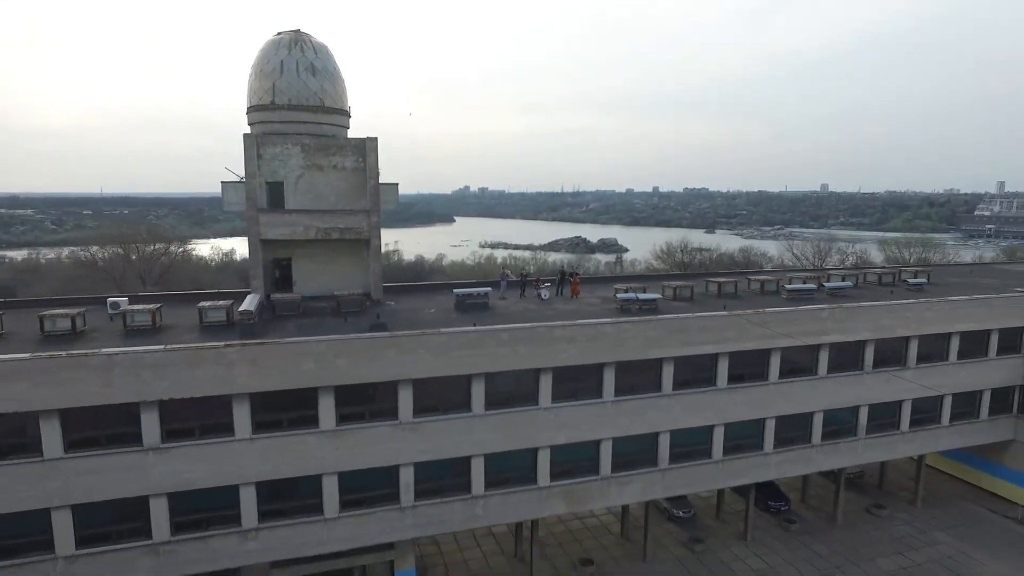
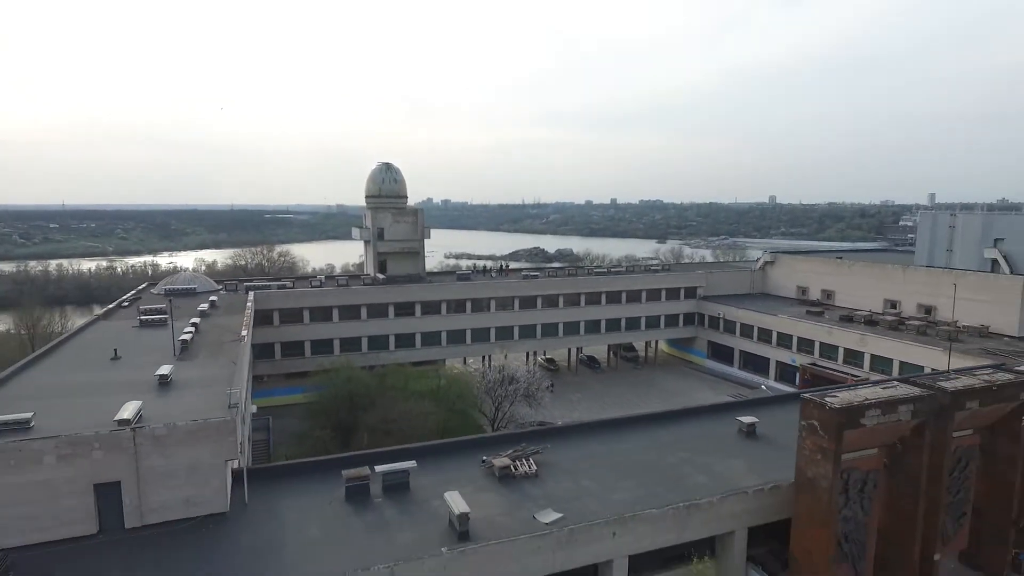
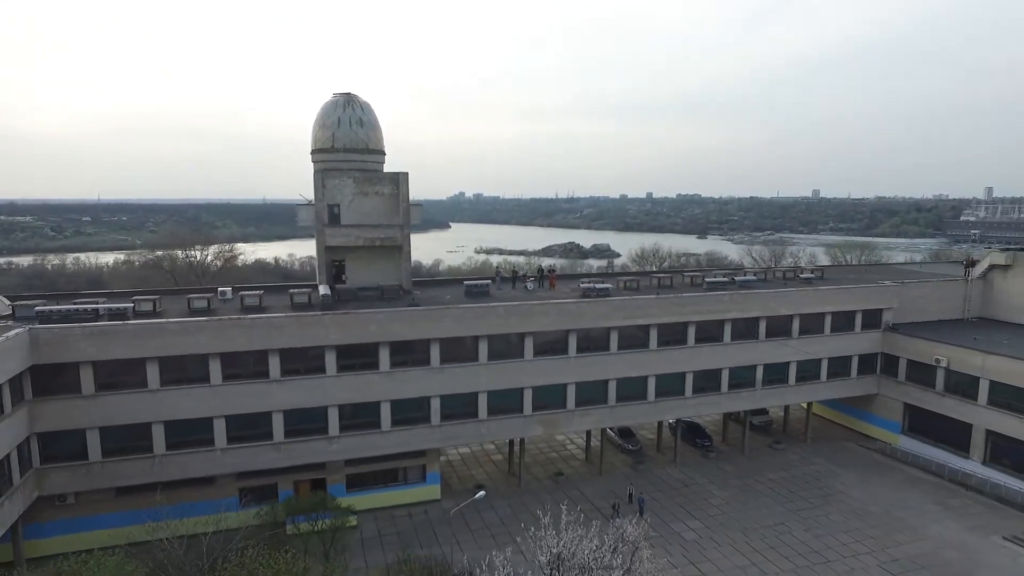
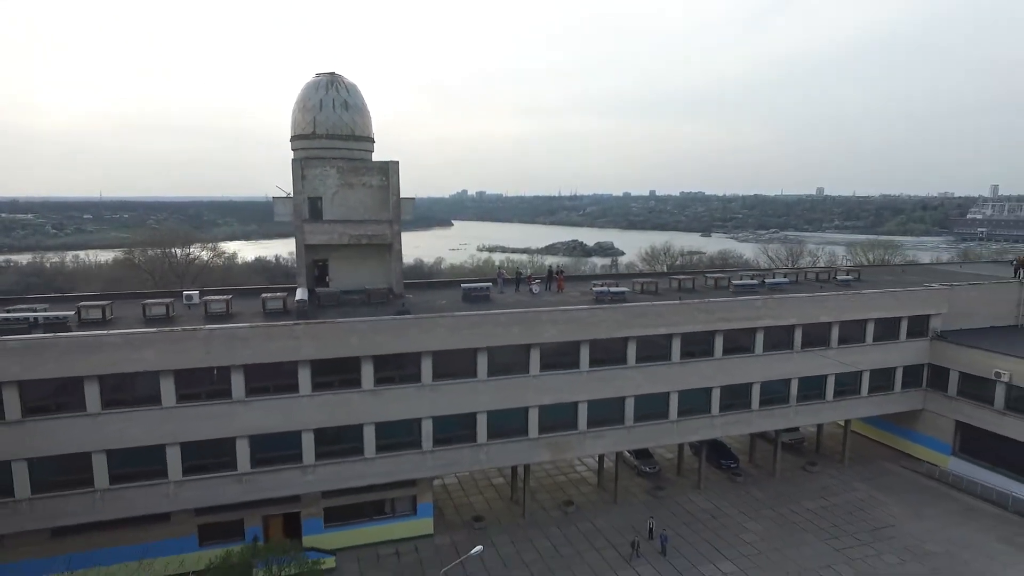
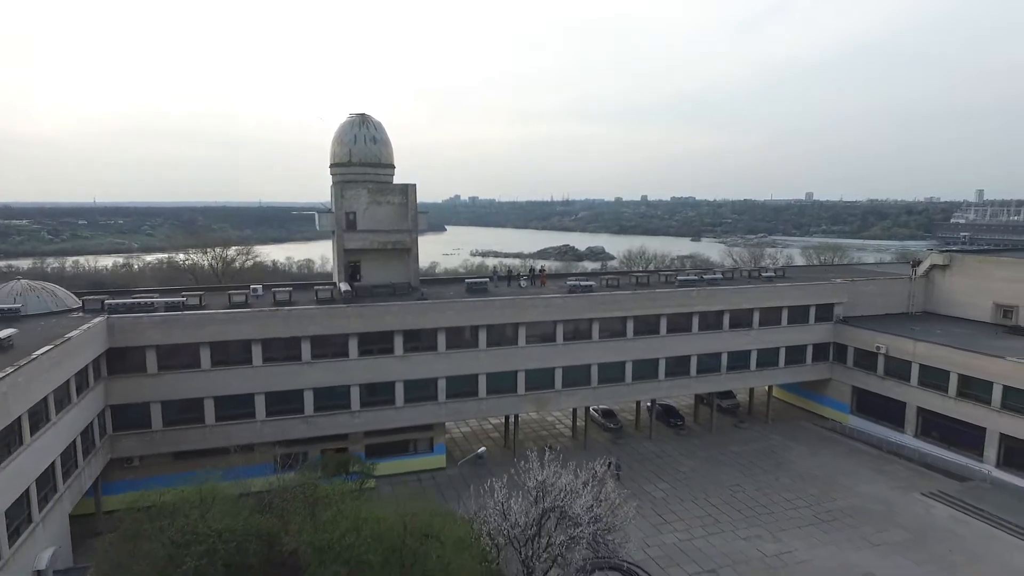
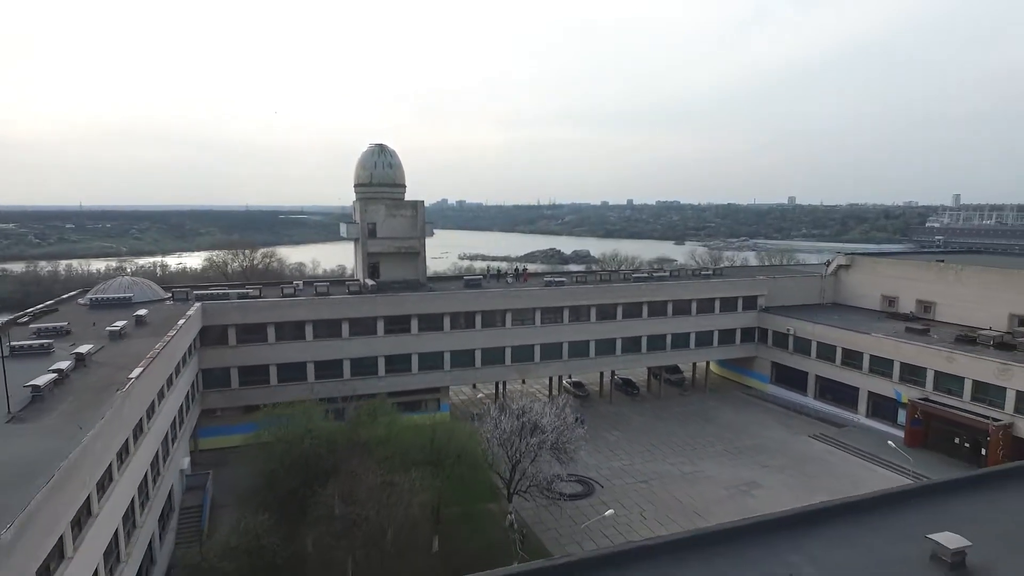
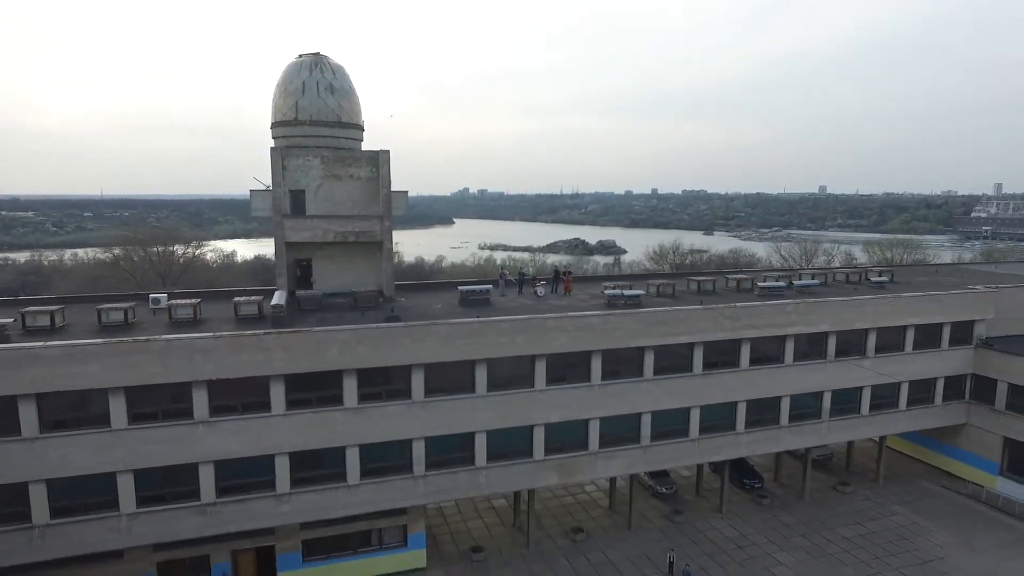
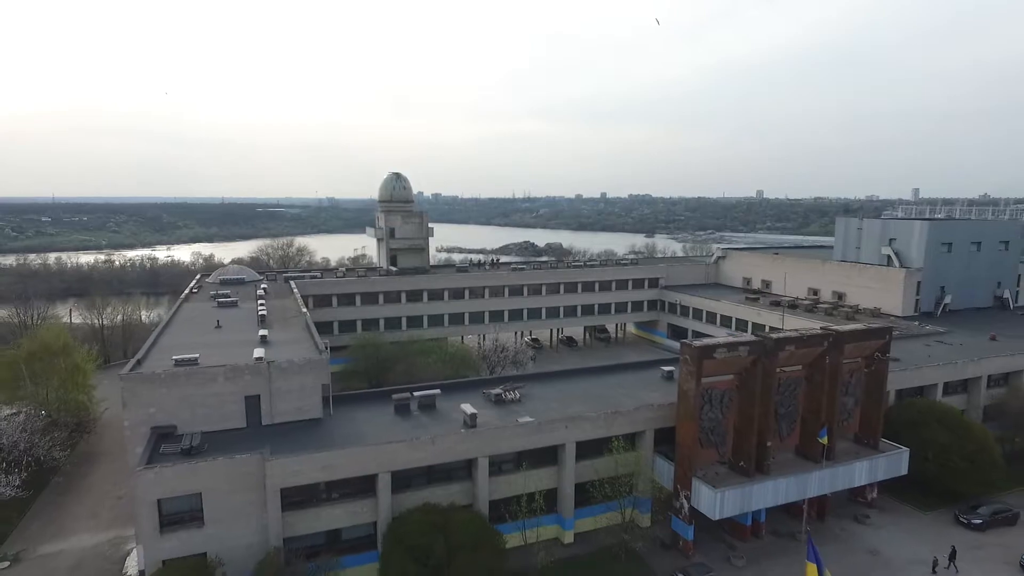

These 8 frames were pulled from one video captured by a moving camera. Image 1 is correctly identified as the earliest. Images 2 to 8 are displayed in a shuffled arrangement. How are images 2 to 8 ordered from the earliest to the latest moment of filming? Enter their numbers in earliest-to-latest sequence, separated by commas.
7, 4, 3, 5, 6, 2, 8
